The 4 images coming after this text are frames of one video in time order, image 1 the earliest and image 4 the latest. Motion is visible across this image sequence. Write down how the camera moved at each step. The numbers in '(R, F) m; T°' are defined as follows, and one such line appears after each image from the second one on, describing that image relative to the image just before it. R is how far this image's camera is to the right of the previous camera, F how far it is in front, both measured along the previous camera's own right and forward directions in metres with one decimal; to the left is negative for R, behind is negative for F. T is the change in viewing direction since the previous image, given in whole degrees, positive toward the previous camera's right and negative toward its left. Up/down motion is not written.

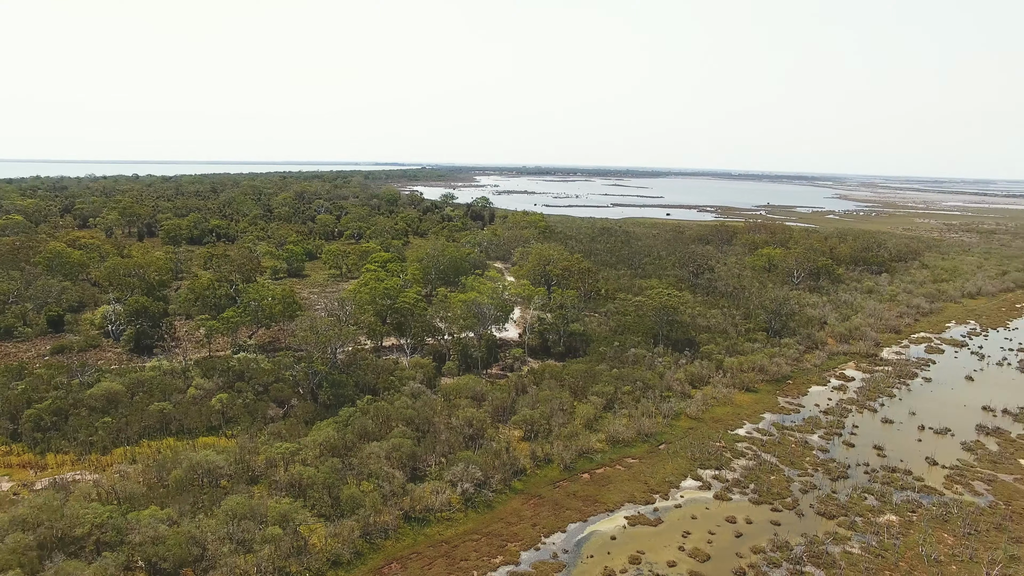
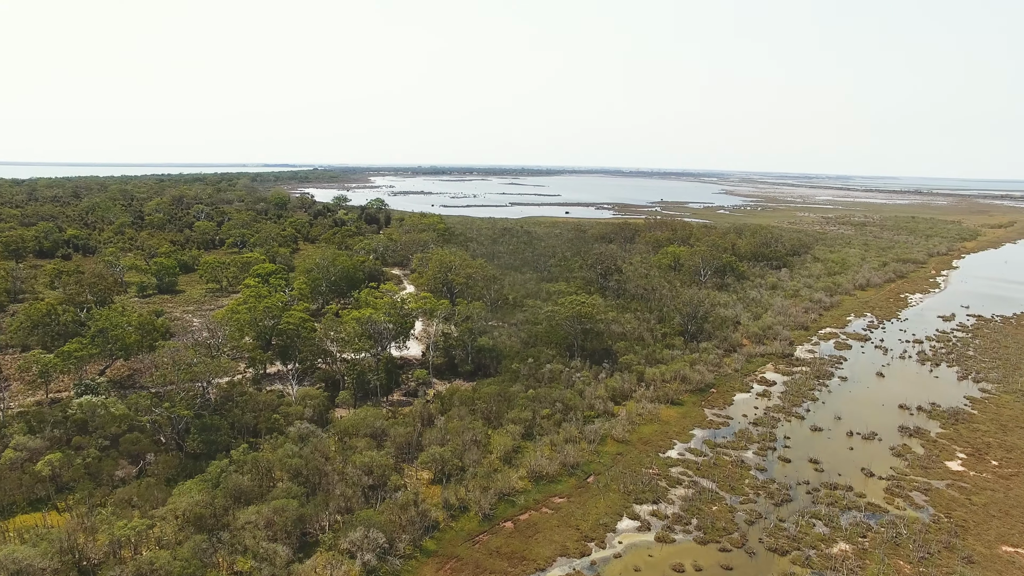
(-0.1, +2.6) m; +8°
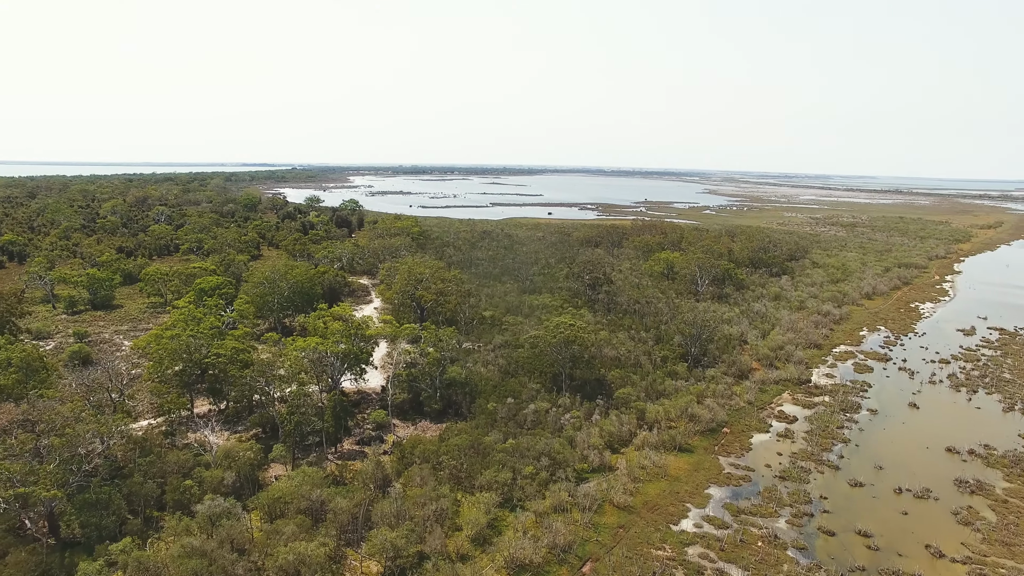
(+0.2, +4.0) m; +1°
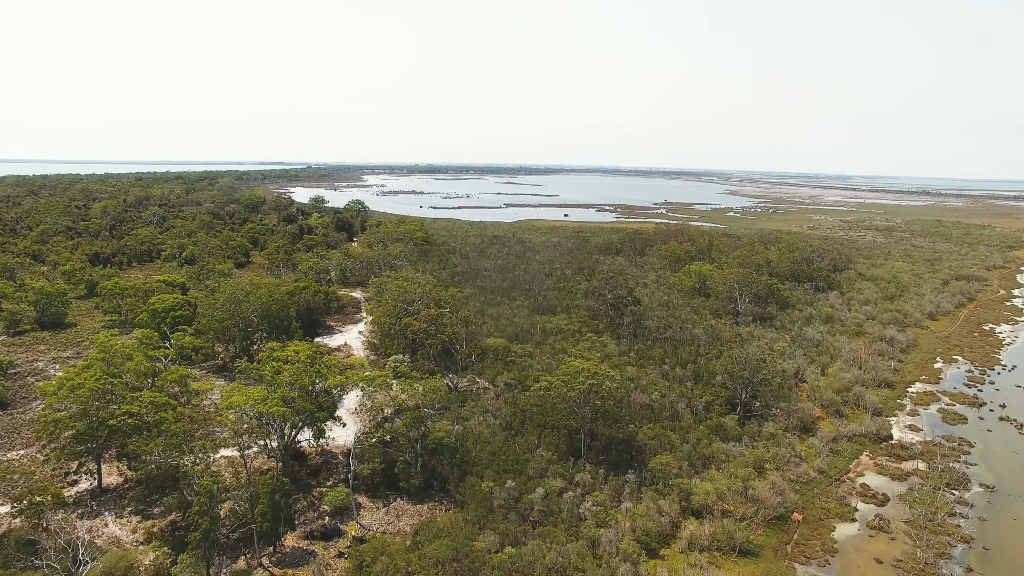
(+0.3, +5.1) m; -1°
